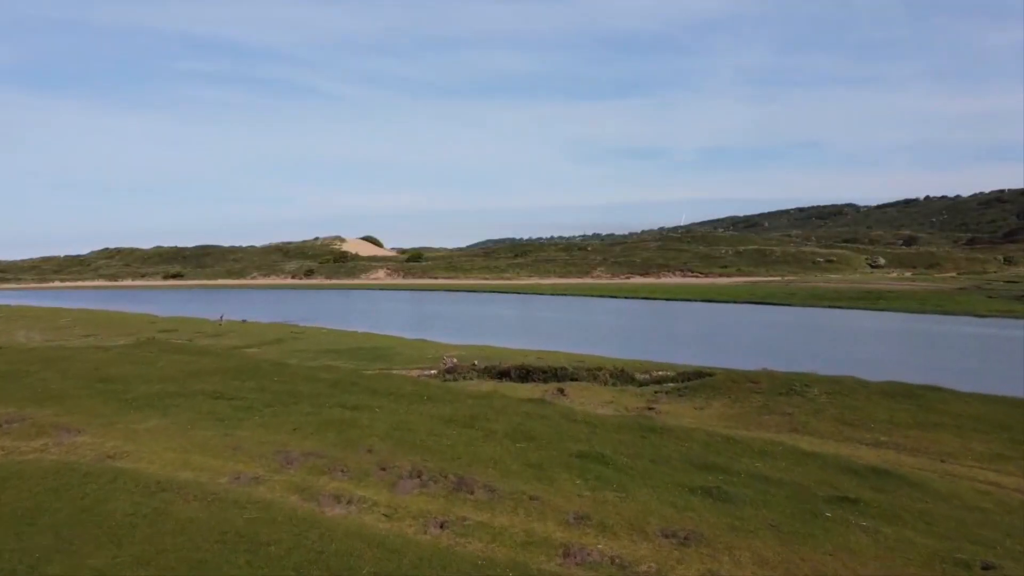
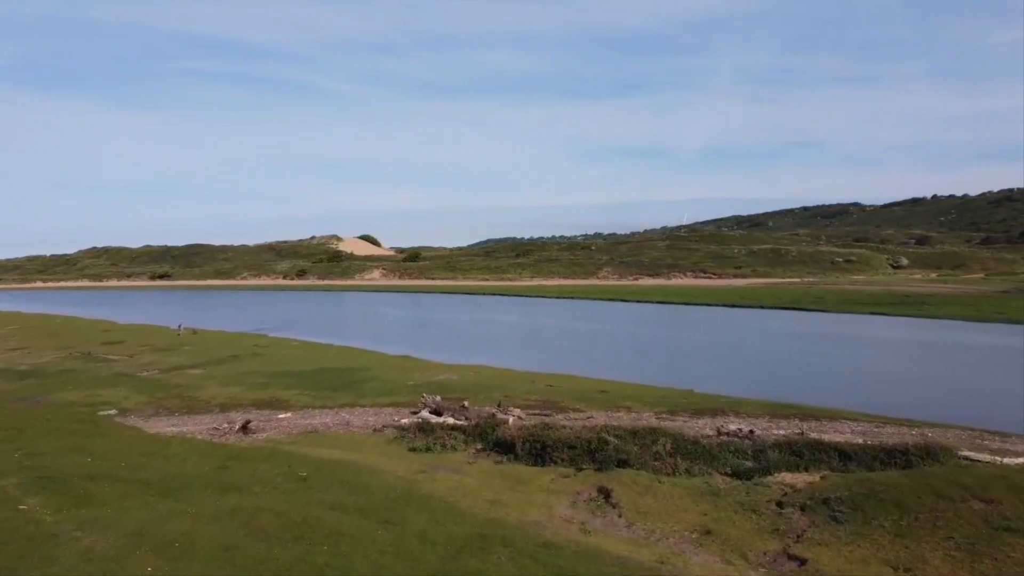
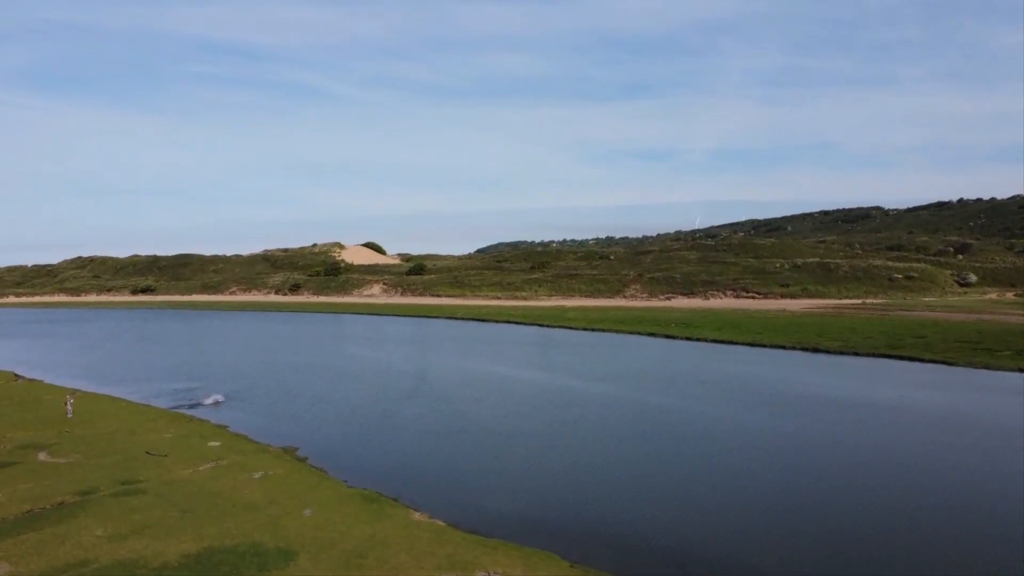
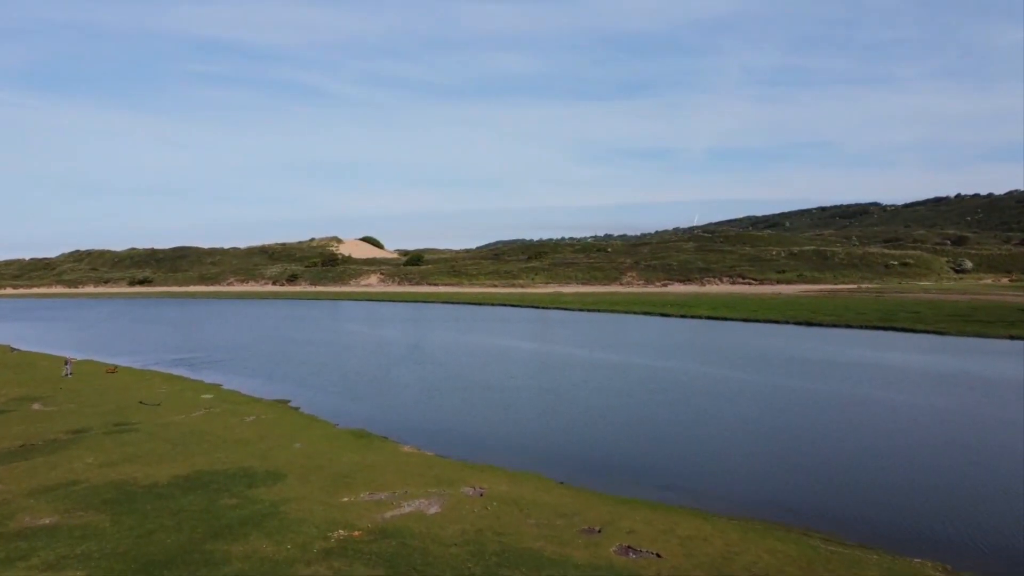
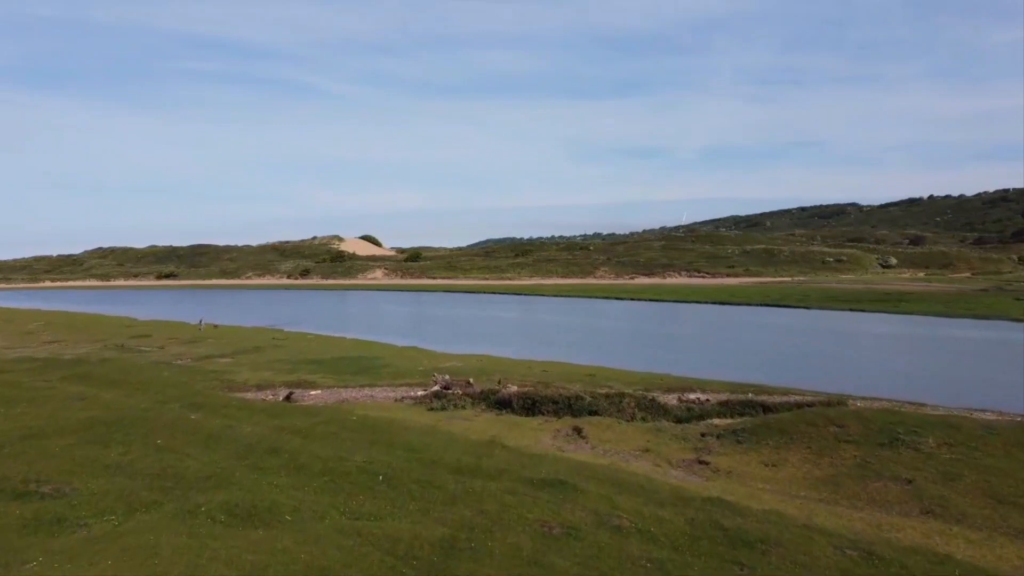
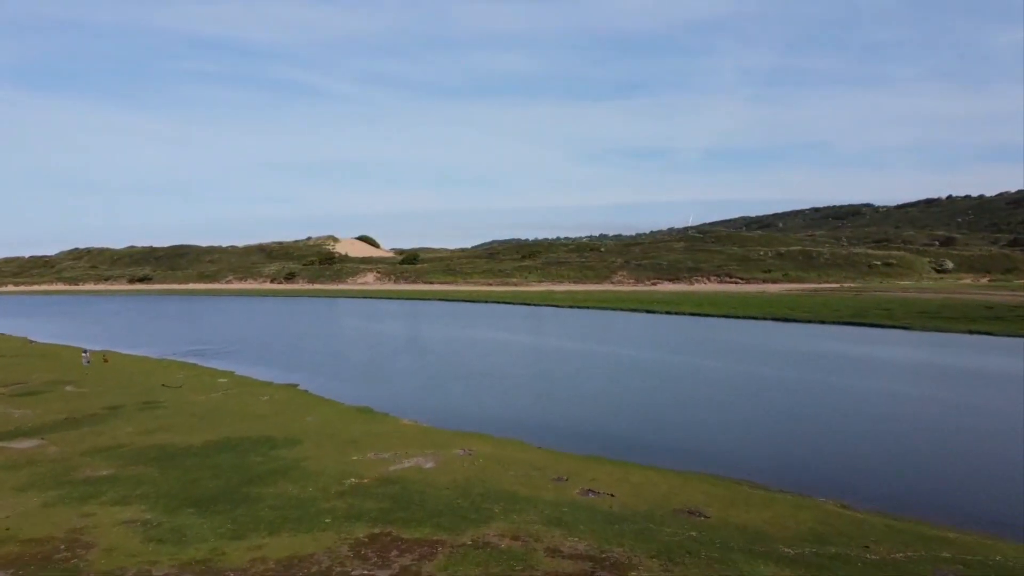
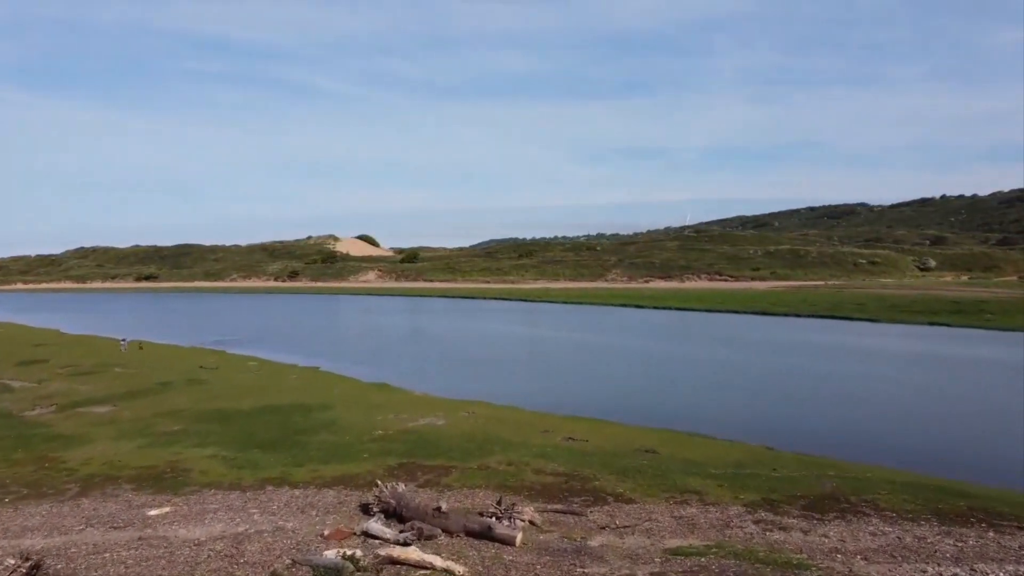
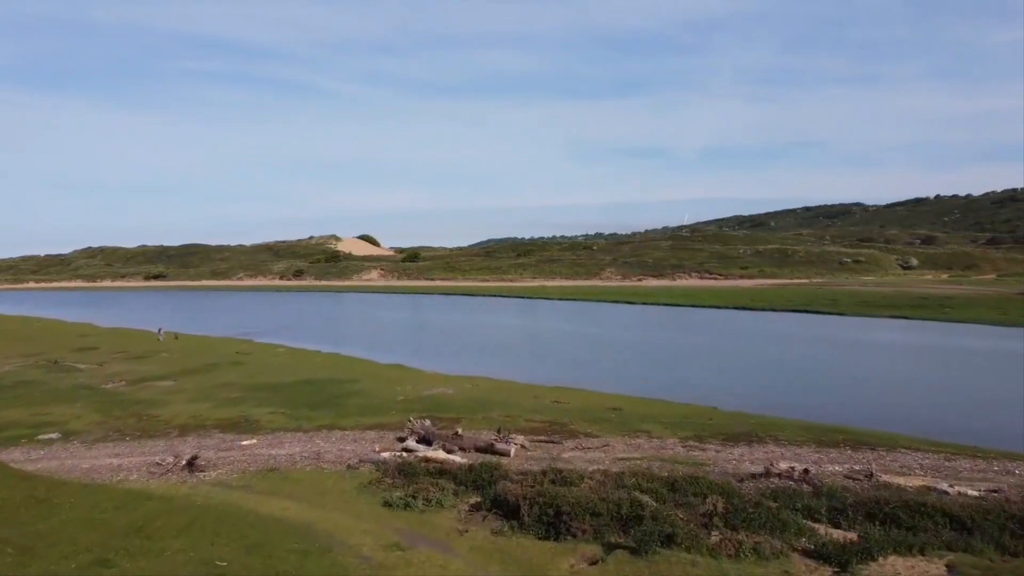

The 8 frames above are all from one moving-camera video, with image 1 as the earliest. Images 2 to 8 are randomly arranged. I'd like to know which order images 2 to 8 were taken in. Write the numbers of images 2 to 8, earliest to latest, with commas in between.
5, 2, 8, 7, 6, 4, 3
